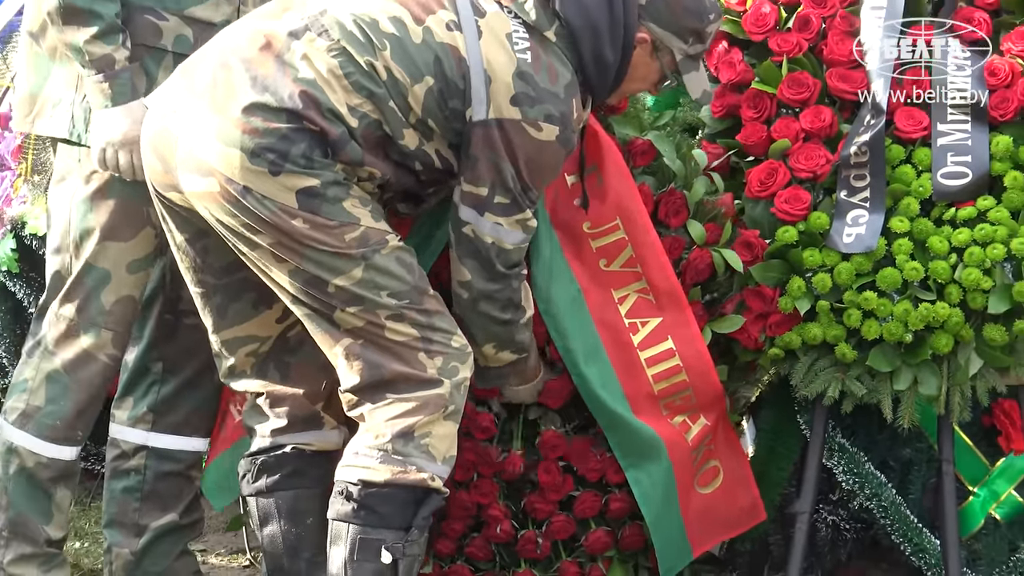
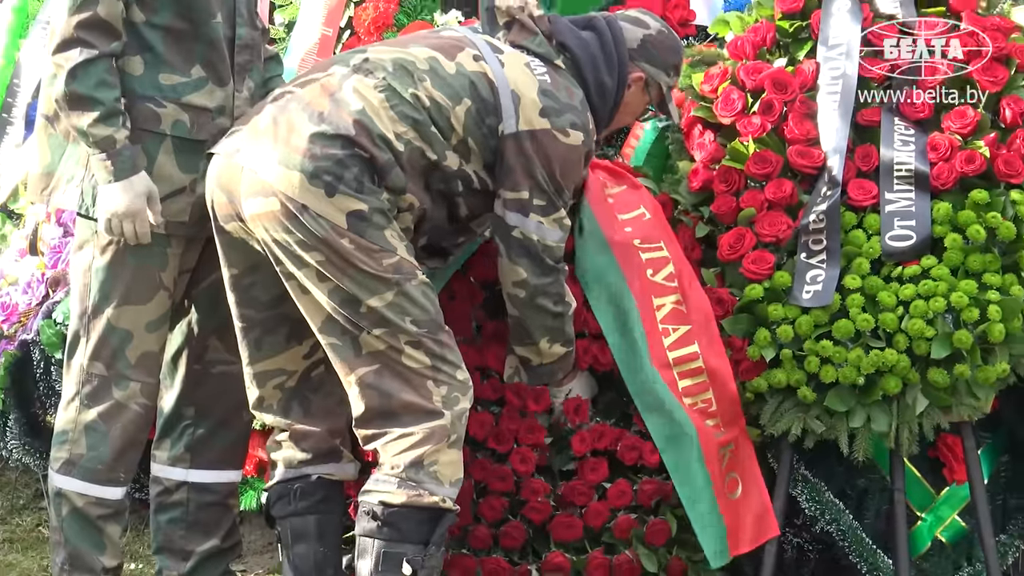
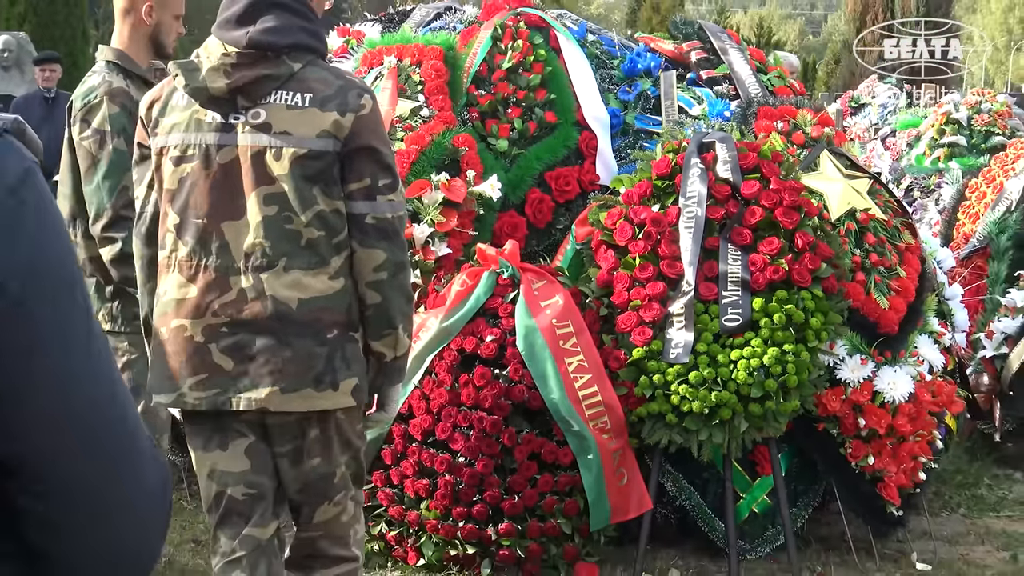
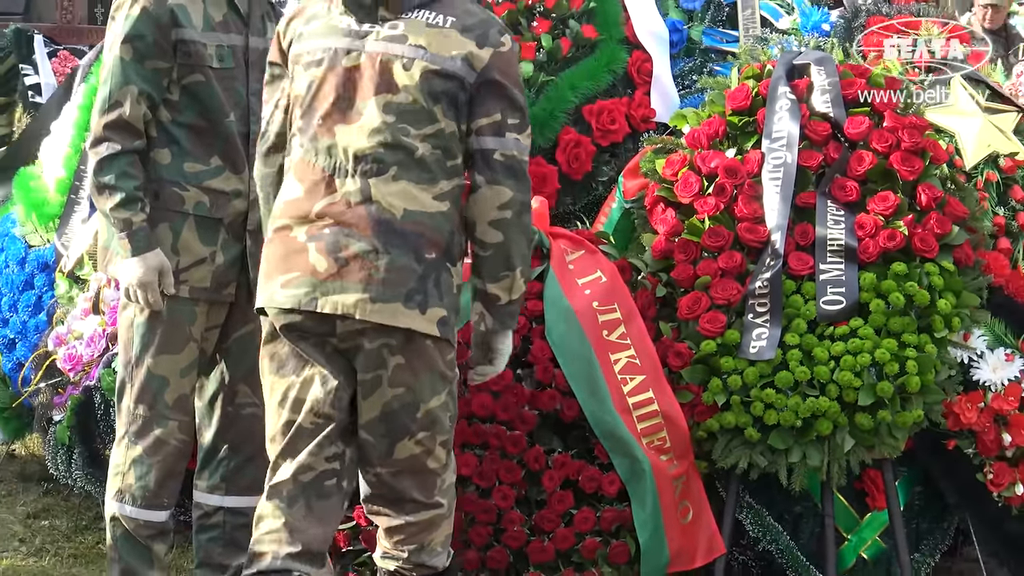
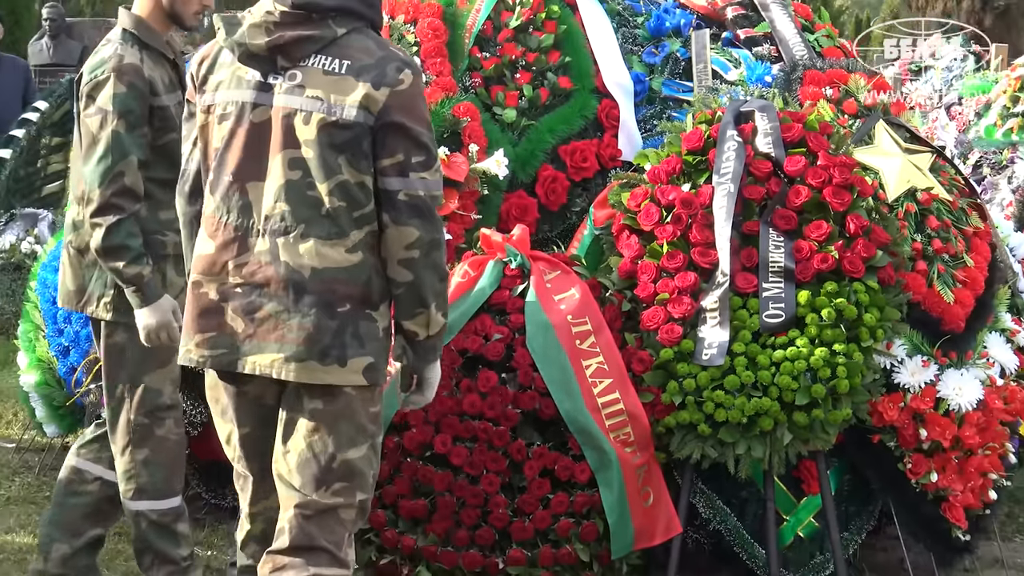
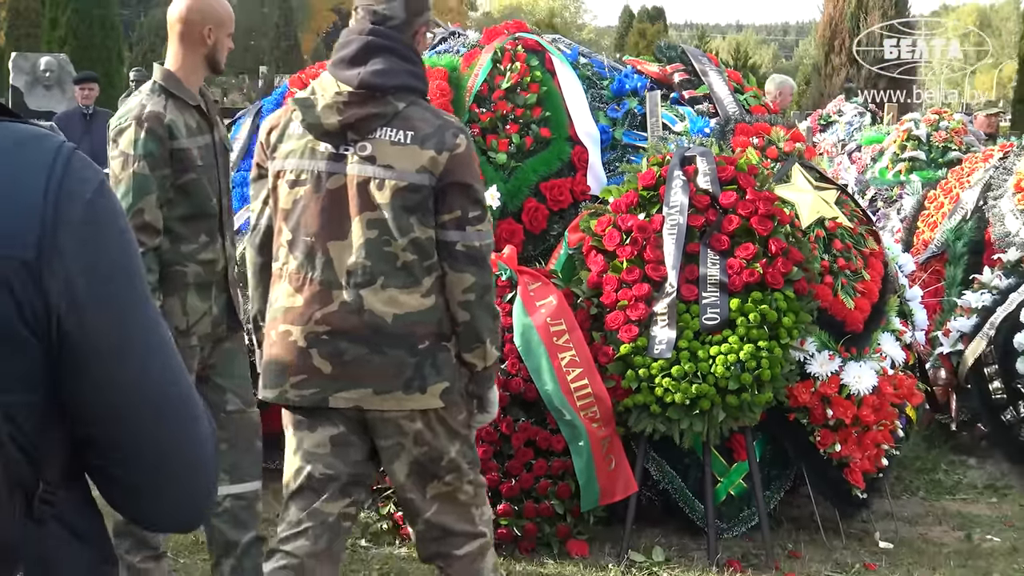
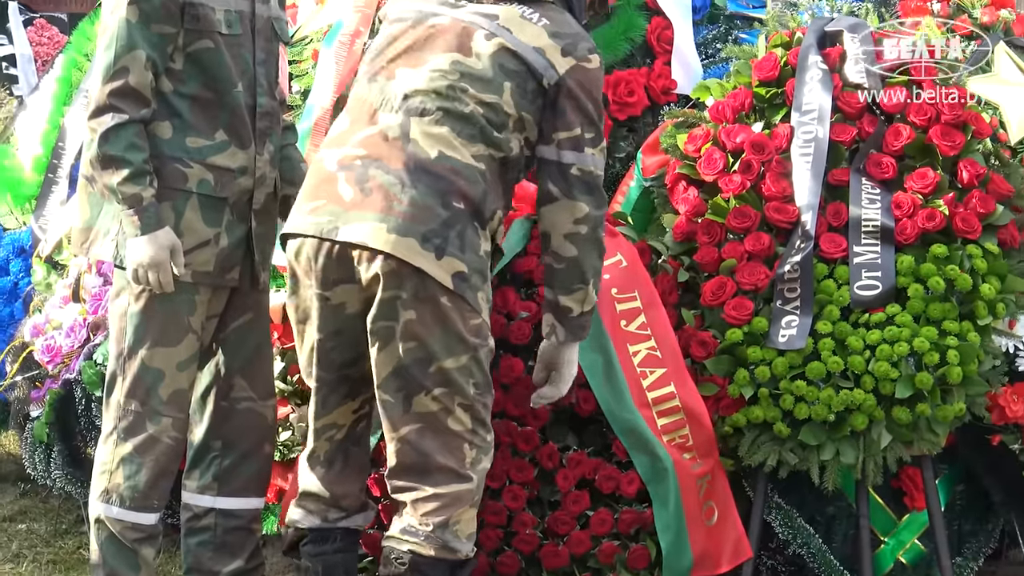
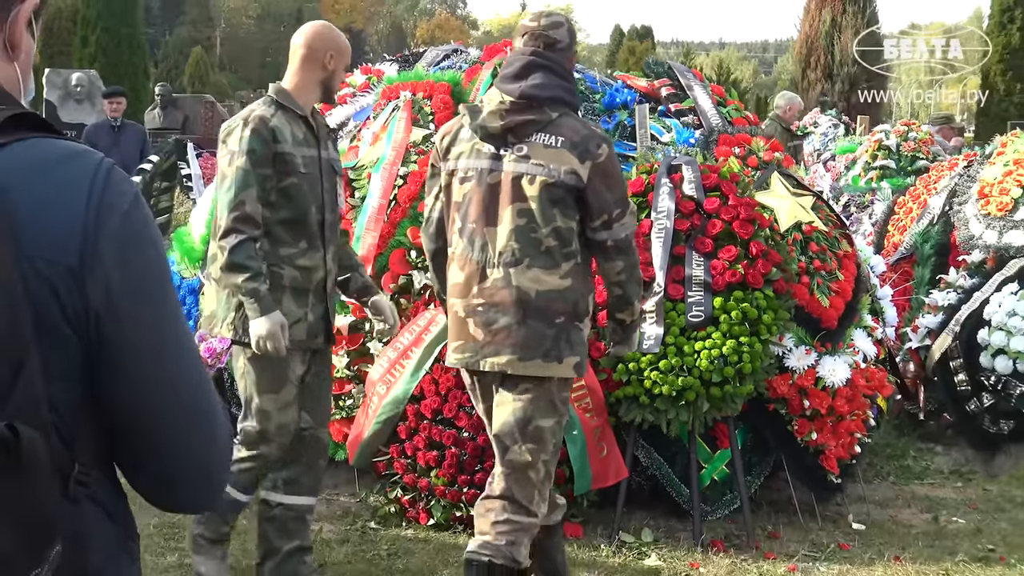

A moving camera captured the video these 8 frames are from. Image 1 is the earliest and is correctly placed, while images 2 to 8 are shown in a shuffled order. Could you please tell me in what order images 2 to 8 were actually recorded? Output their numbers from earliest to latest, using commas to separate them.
2, 7, 4, 5, 3, 6, 8
